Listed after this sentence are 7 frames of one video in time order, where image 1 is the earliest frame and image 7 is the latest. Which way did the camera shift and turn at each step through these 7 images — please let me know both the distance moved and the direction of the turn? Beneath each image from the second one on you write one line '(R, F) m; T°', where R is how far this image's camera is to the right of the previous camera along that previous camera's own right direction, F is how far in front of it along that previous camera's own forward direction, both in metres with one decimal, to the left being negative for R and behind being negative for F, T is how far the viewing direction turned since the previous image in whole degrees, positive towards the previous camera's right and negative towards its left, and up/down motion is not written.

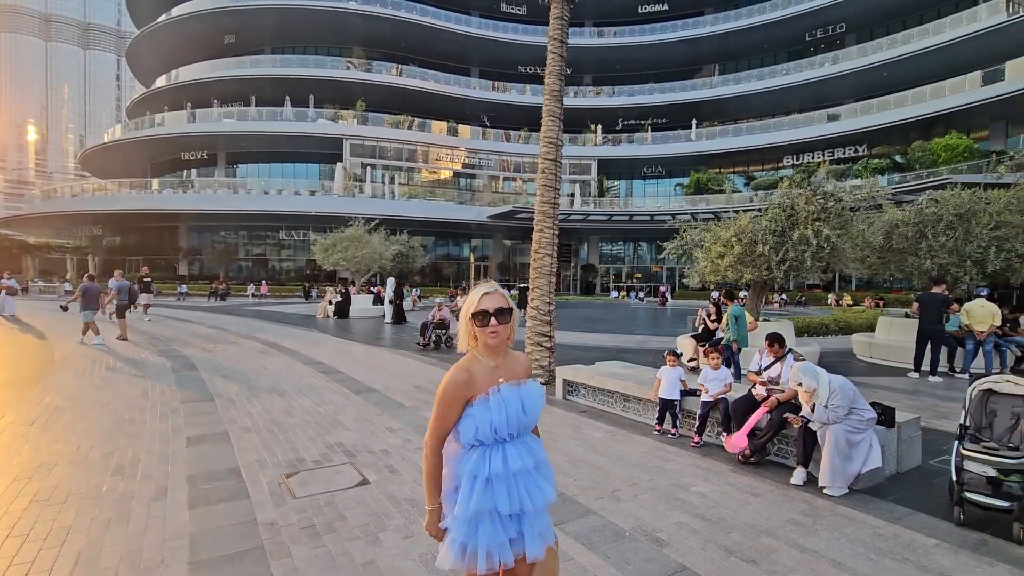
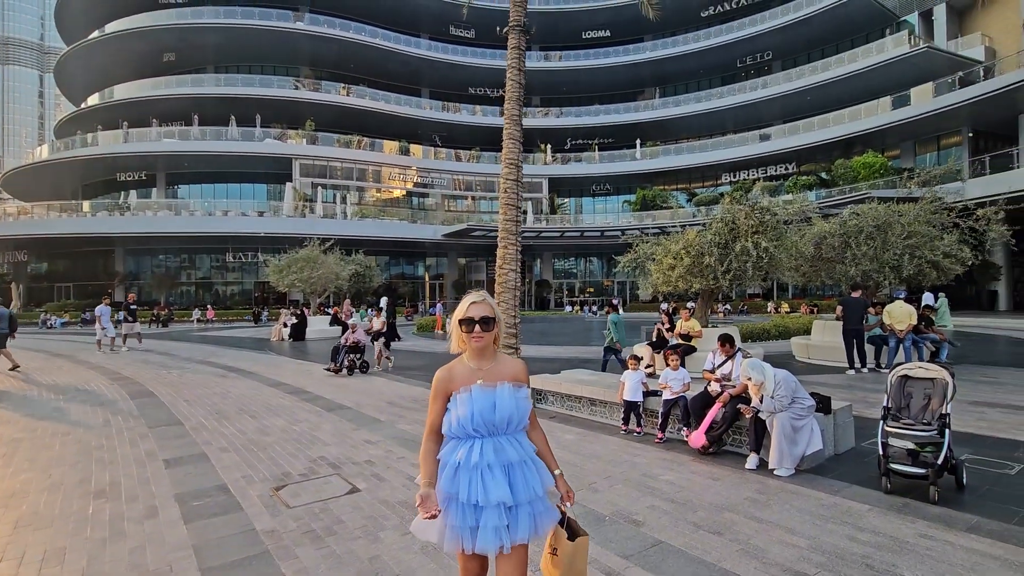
(-0.2, -0.3) m; +5°
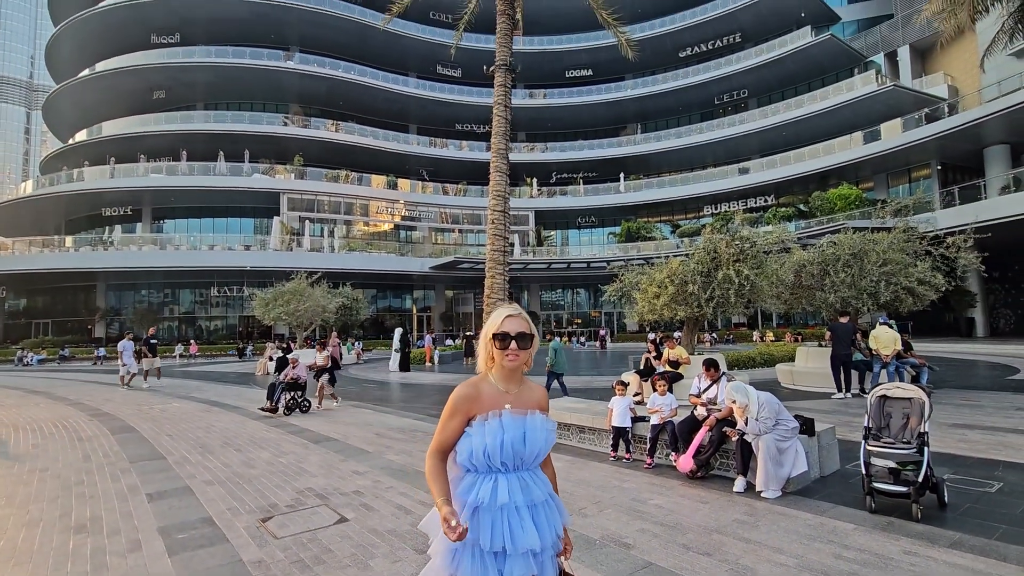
(0.0, -0.1) m; +1°
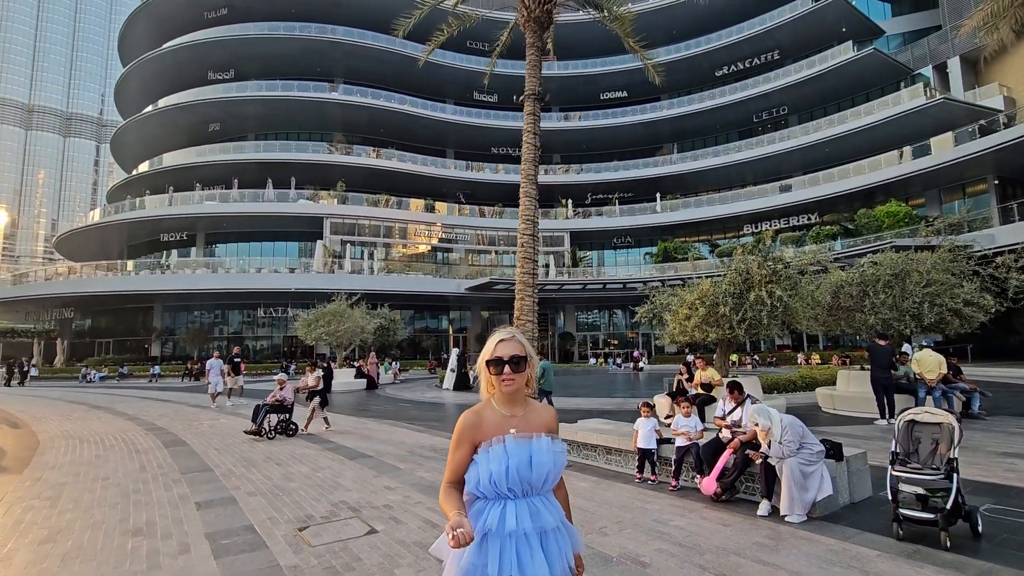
(+0.1, -0.2) m; -4°
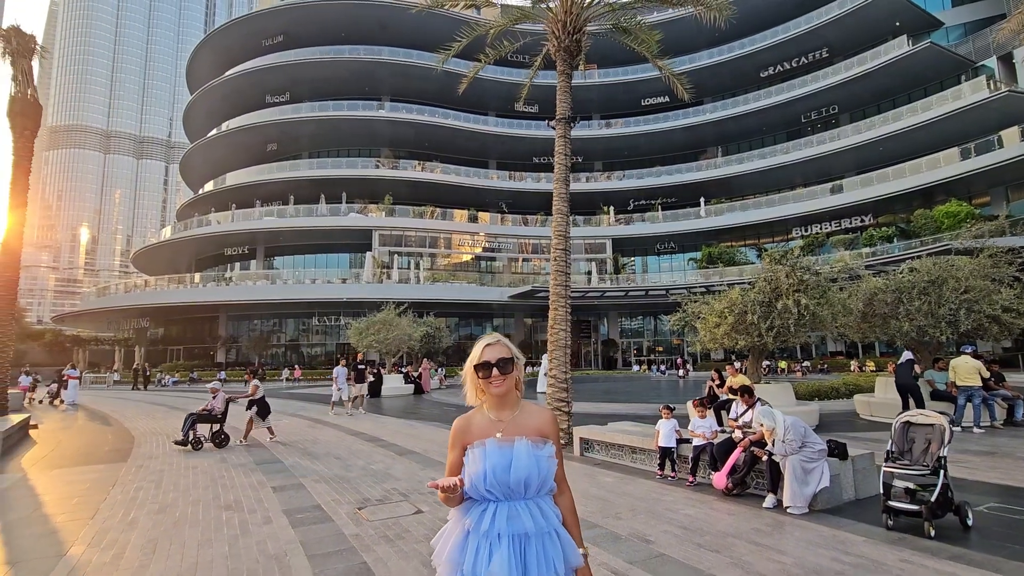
(+0.2, -0.8) m; -5°
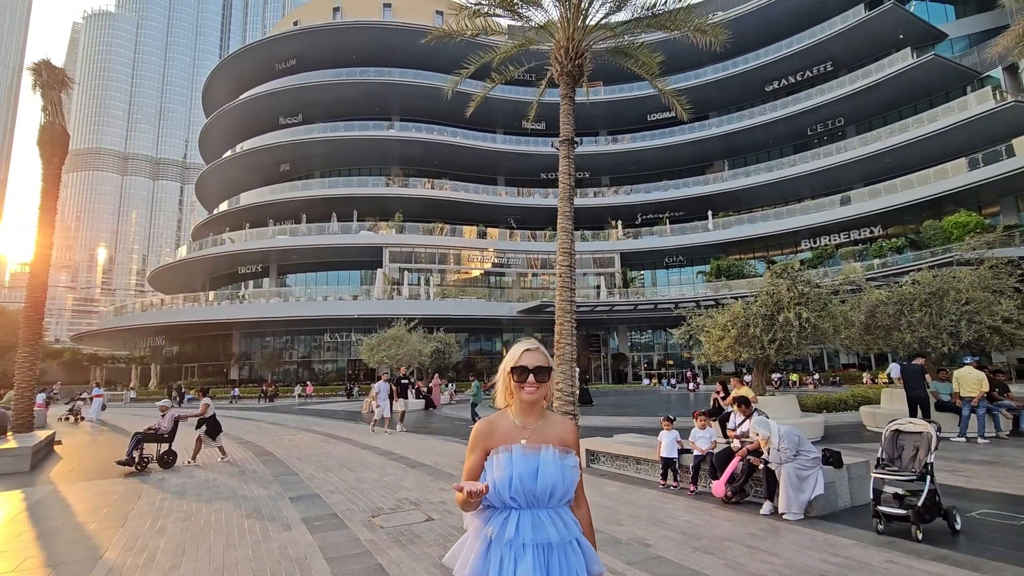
(+0.1, -0.3) m; -1°
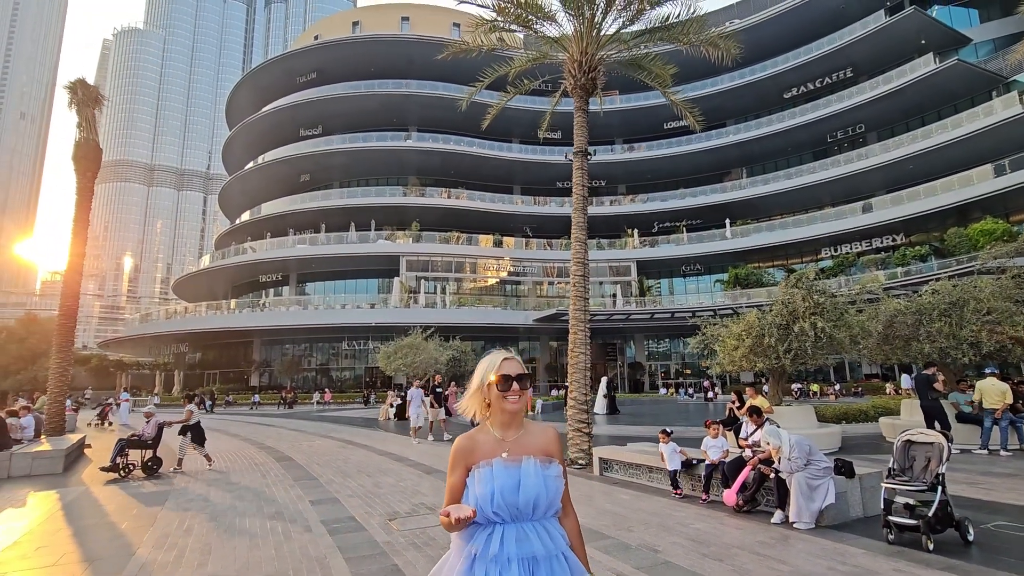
(0.0, -0.2) m; -2°
